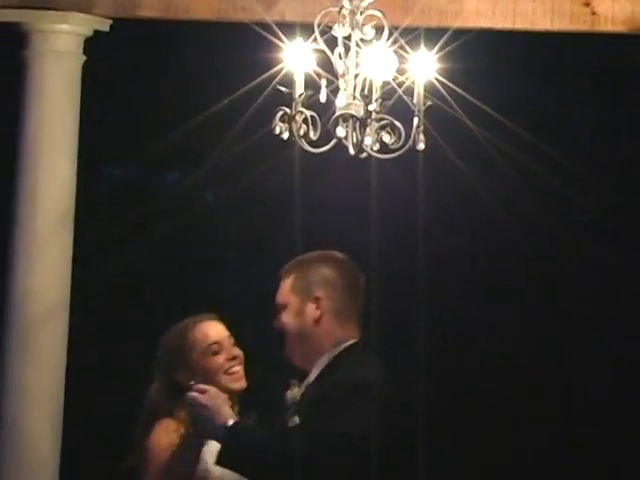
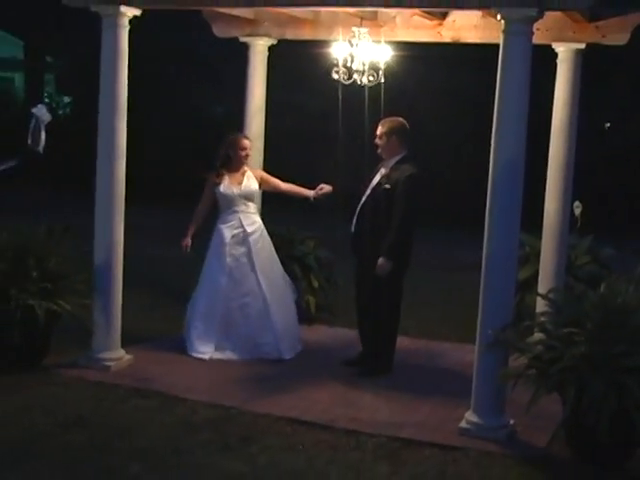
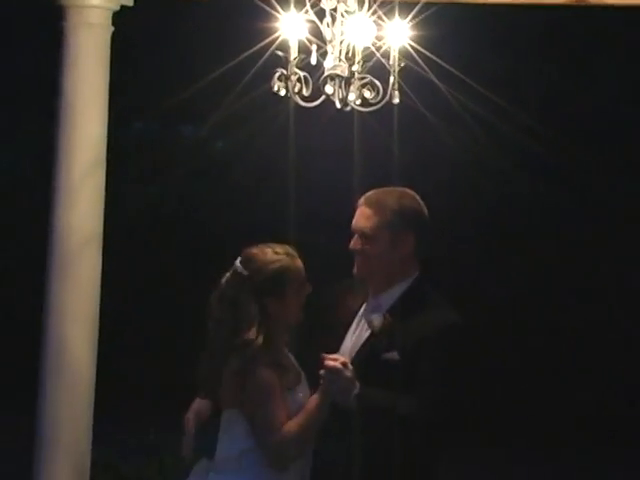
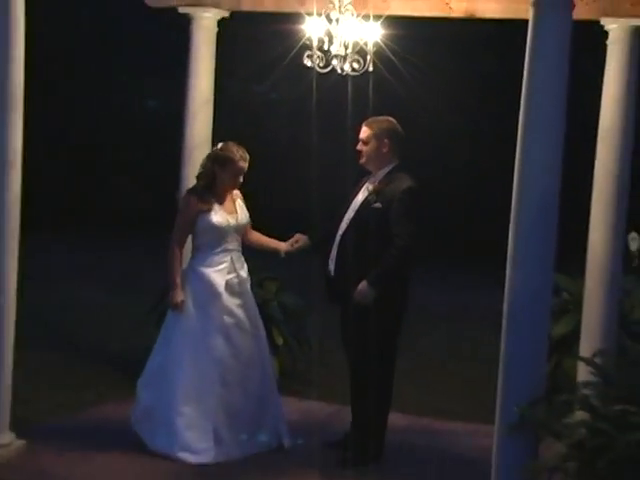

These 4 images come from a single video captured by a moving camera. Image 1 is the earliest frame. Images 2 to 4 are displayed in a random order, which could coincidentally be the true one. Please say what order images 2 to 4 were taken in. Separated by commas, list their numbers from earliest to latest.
3, 4, 2
